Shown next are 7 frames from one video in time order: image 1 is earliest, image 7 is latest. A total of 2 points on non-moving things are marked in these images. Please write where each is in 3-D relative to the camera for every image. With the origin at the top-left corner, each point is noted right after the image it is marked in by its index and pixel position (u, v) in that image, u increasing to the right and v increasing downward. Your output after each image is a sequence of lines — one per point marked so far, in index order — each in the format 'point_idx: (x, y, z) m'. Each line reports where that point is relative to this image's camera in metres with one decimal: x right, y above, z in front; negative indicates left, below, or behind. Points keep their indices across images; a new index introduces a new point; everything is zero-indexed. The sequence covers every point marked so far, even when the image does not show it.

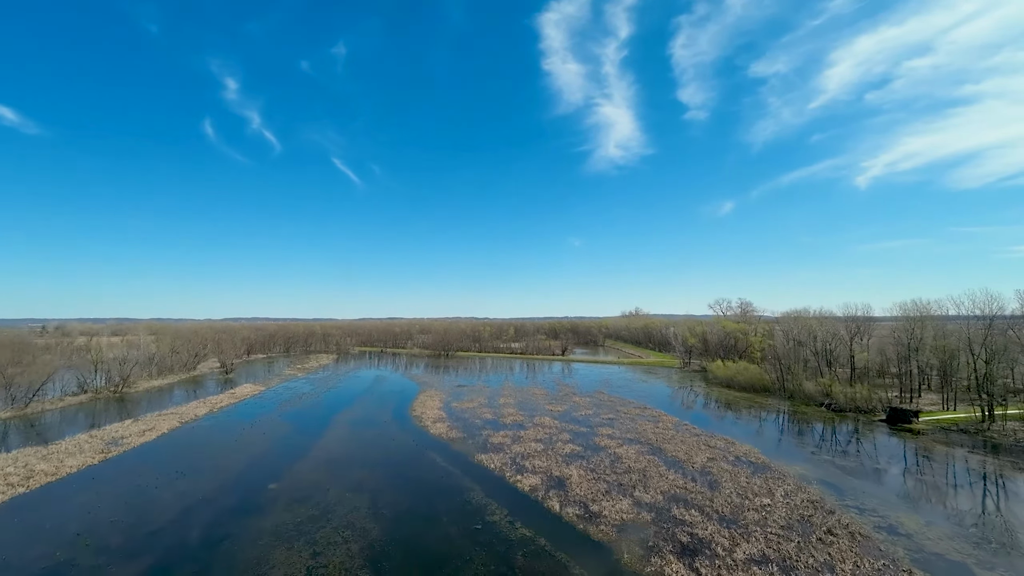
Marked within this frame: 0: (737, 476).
0: (+9.1, -7.6, +19.9) m
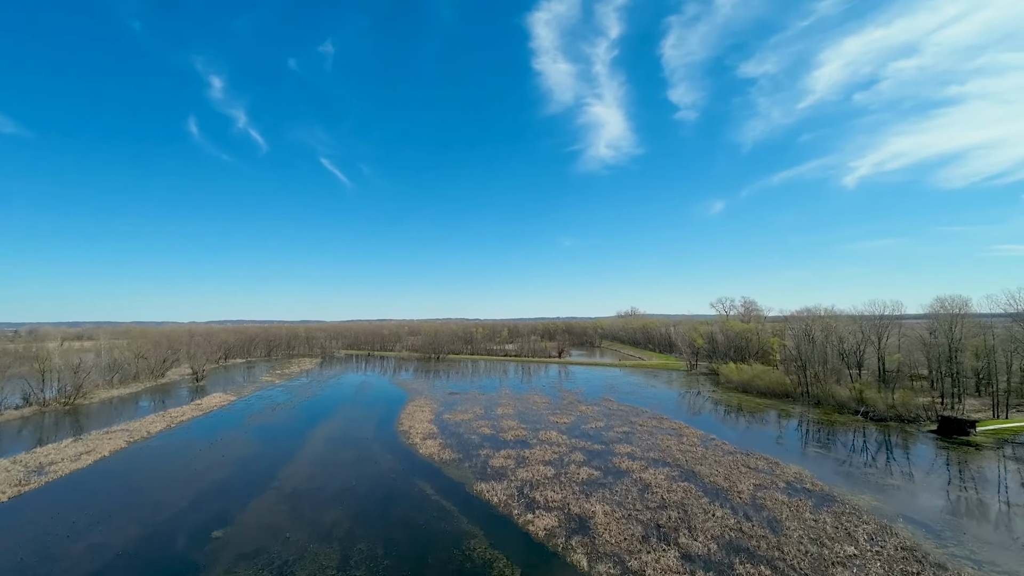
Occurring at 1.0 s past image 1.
0: (+9.4, -7.3, +16.1) m
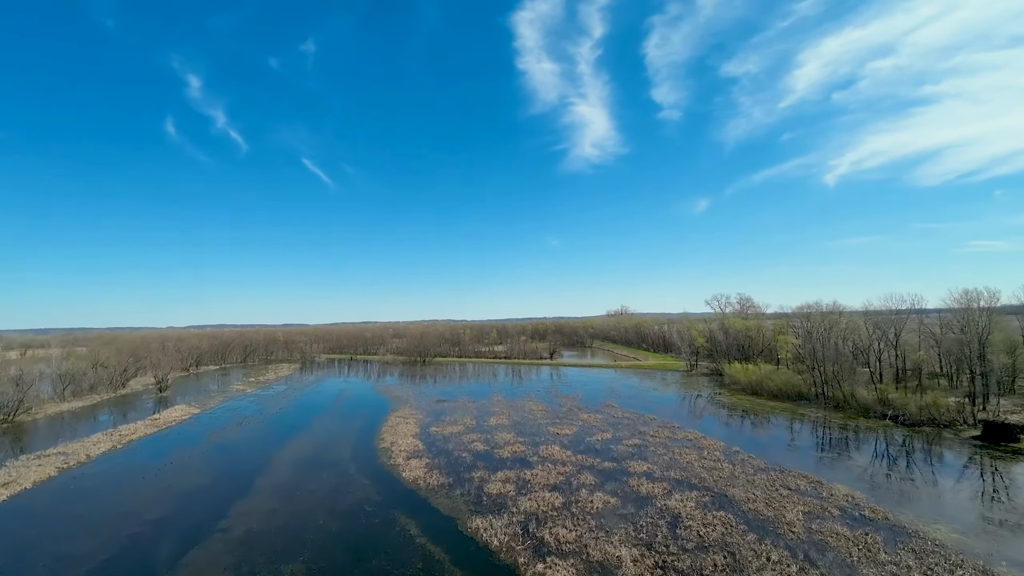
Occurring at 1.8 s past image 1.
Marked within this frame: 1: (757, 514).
0: (+9.5, -7.0, +13.1) m
1: (+7.8, -7.2, +15.7) m
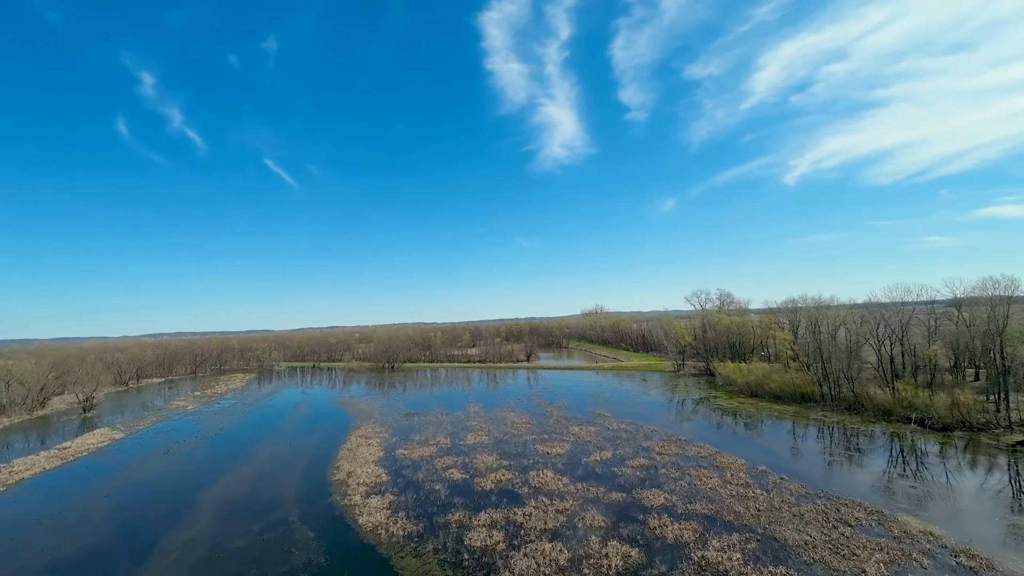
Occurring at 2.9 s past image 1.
0: (+9.5, -6.5, +9.5) m
1: (+7.6, -6.8, +12.0) m
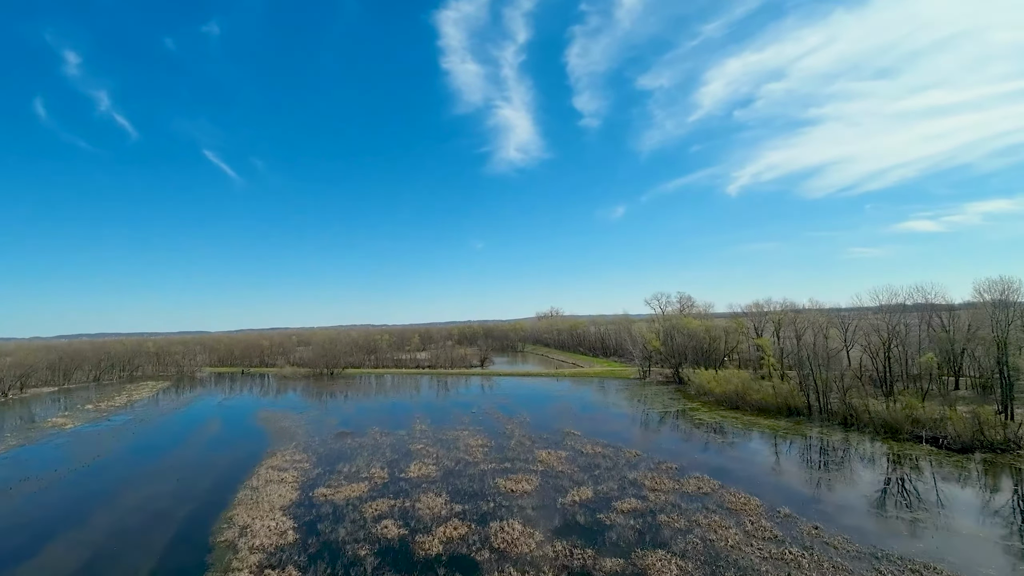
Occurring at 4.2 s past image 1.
0: (+9.1, -6.3, +5.4) m
1: (+7.0, -6.6, +7.7) m
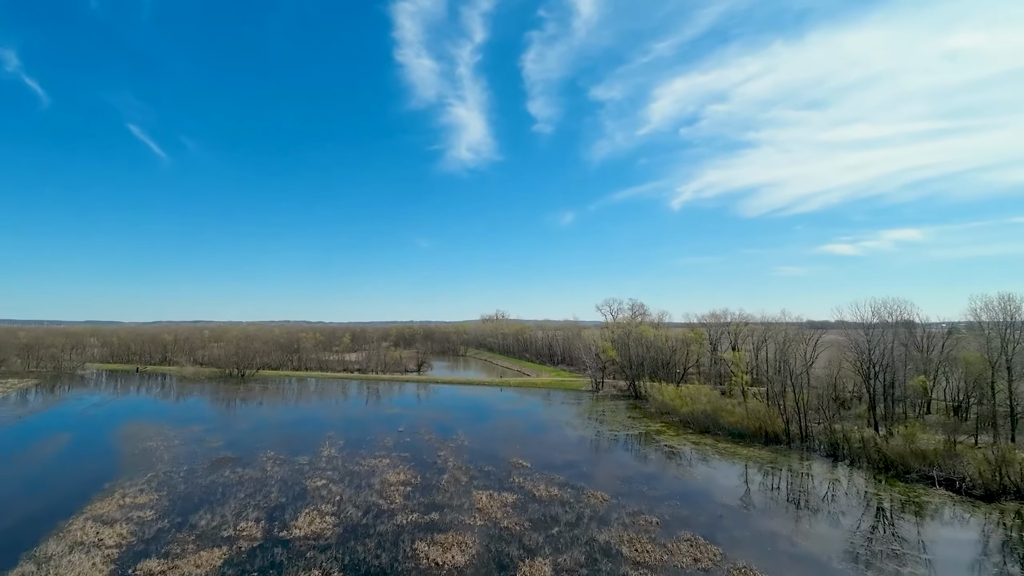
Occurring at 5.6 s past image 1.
0: (+8.6, -6.3, +0.9) m
1: (+6.2, -6.5, +3.0) m
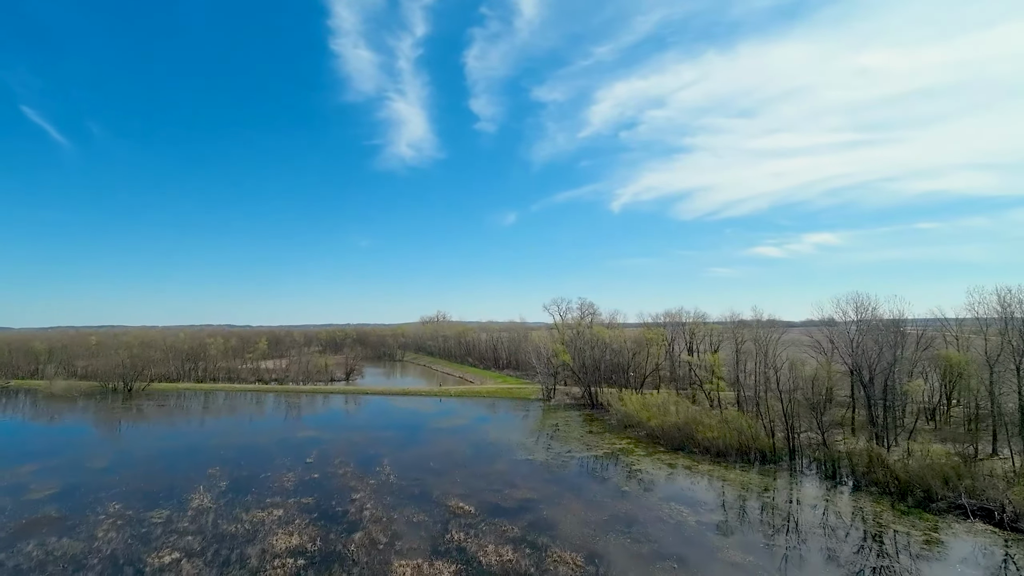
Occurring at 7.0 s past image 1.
0: (+8.8, -6.0, -3.1) m
1: (+6.2, -6.1, -1.3) m
